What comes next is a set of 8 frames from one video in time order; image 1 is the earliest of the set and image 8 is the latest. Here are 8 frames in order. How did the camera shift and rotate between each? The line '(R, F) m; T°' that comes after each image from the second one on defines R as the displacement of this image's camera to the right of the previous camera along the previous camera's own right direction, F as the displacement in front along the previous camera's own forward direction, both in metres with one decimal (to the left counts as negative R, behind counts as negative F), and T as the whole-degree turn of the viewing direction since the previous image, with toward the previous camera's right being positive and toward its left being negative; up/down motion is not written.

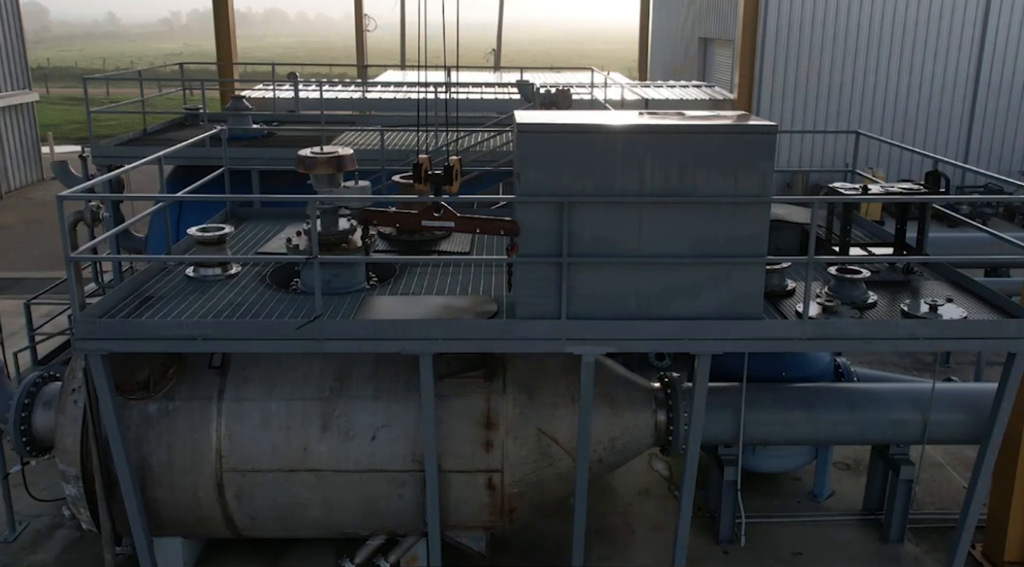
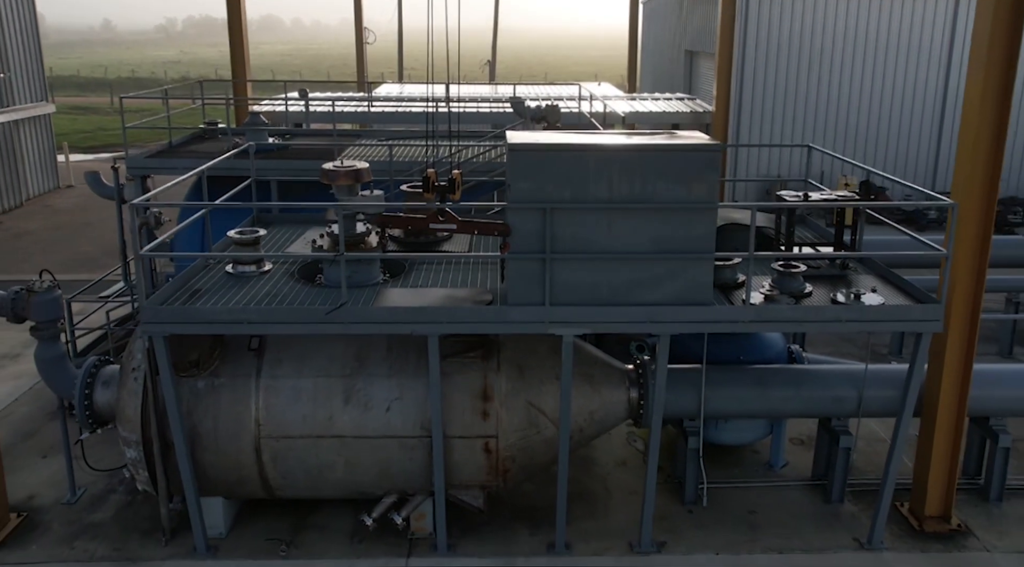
(0.0, -1.2) m; 0°
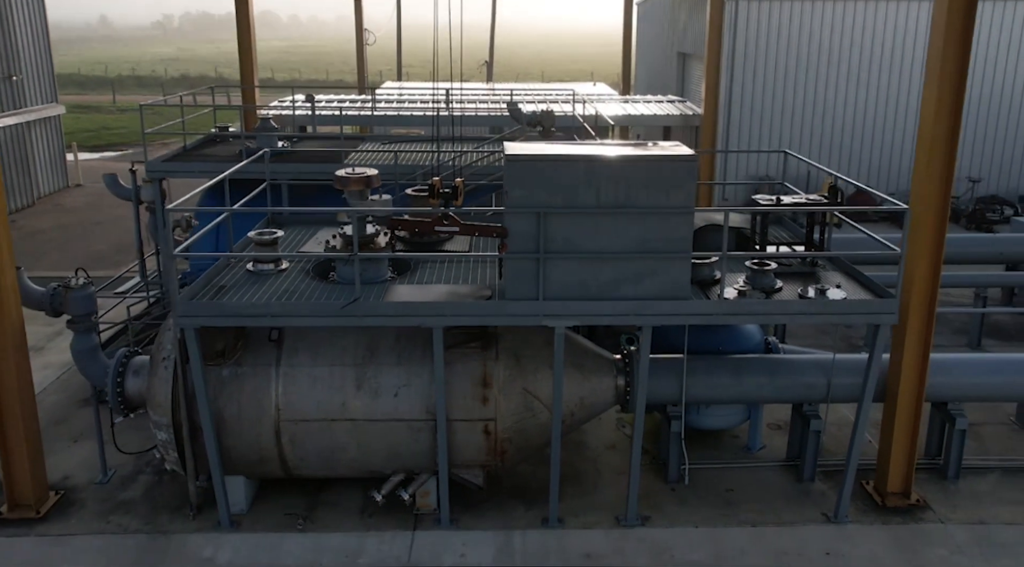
(0.0, -0.7) m; 0°
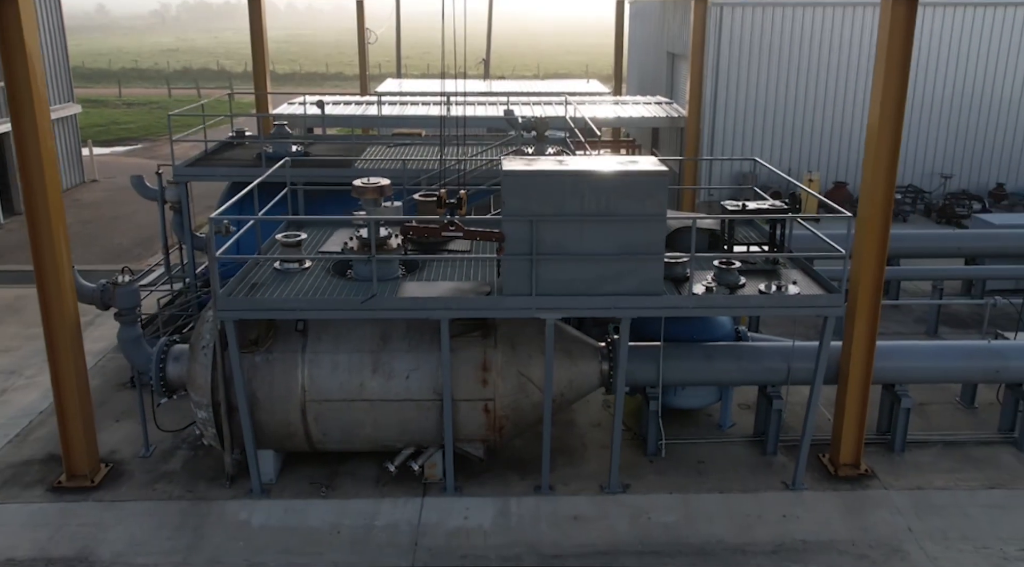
(0.0, -1.2) m; 0°
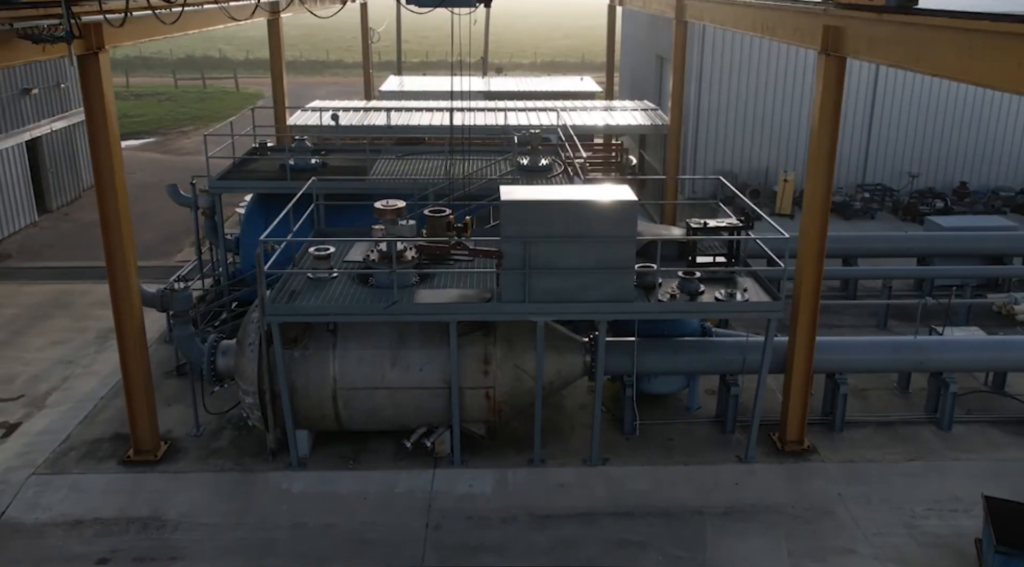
(0.0, -1.8) m; 0°
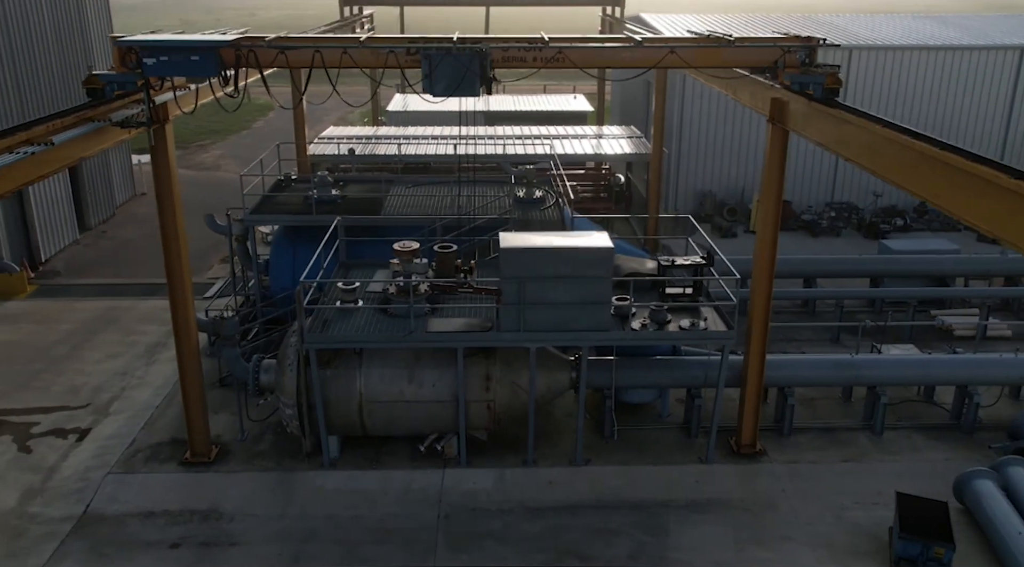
(0.0, -2.2) m; 0°
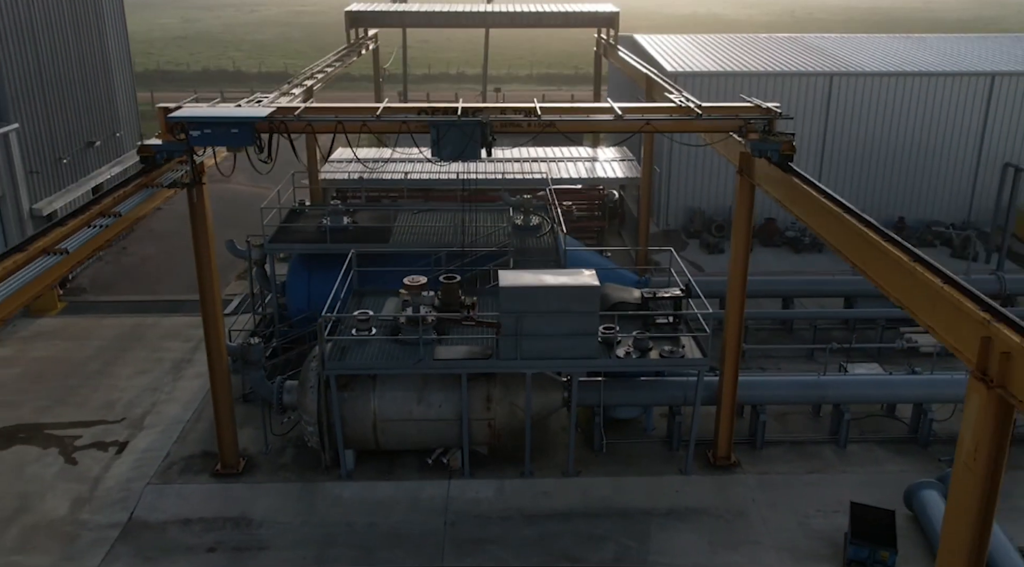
(0.0, -1.5) m; 0°
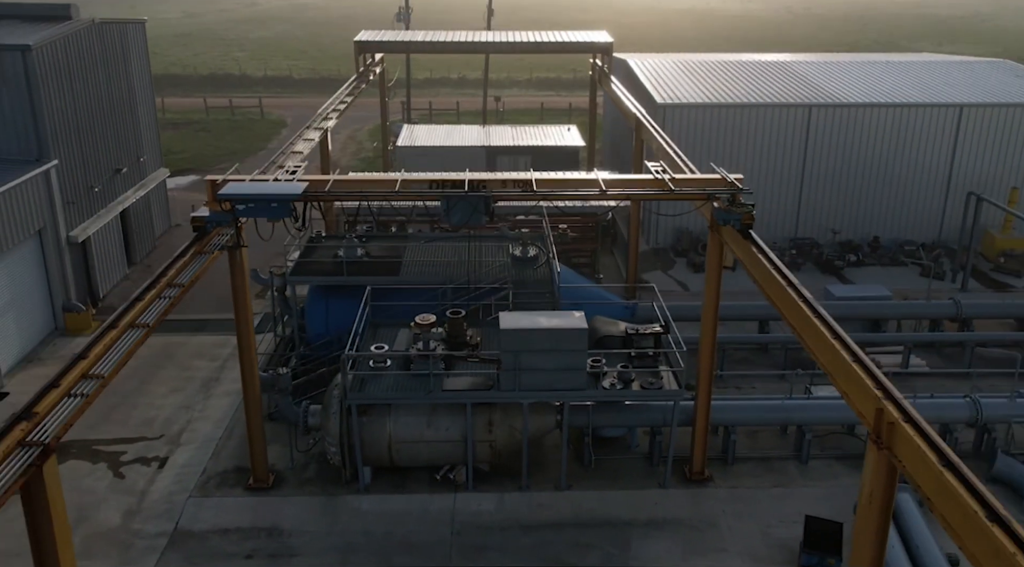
(0.0, -2.0) m; 0°
